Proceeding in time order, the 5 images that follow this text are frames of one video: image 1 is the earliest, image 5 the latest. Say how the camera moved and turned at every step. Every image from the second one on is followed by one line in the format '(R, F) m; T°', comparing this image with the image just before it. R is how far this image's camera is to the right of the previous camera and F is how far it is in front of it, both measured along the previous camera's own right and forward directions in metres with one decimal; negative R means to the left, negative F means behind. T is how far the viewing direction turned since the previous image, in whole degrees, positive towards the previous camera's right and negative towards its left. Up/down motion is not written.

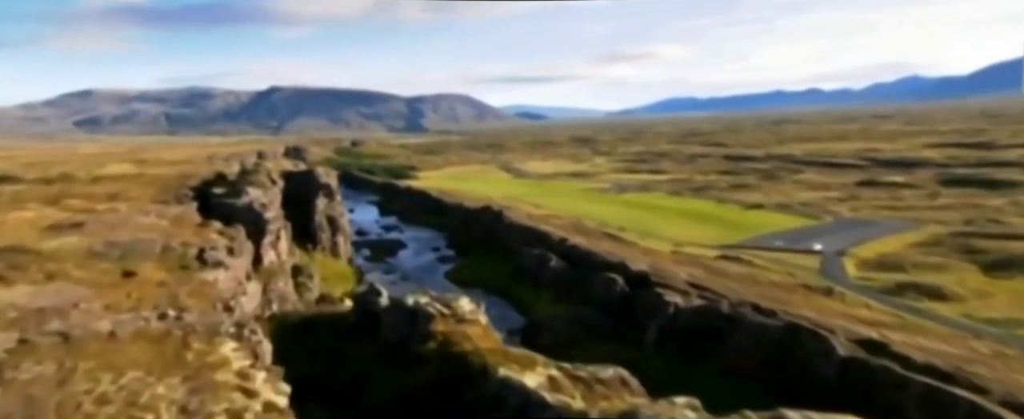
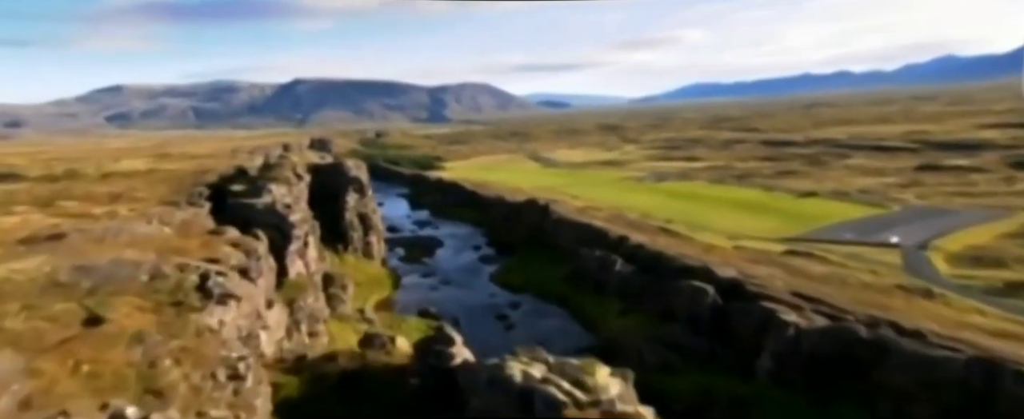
(-2.2, +5.7) m; -2°
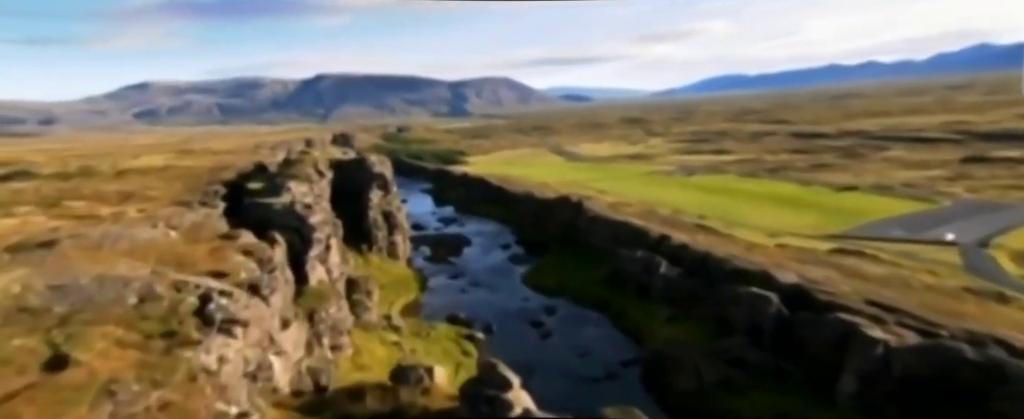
(-0.9, +2.8) m; -2°
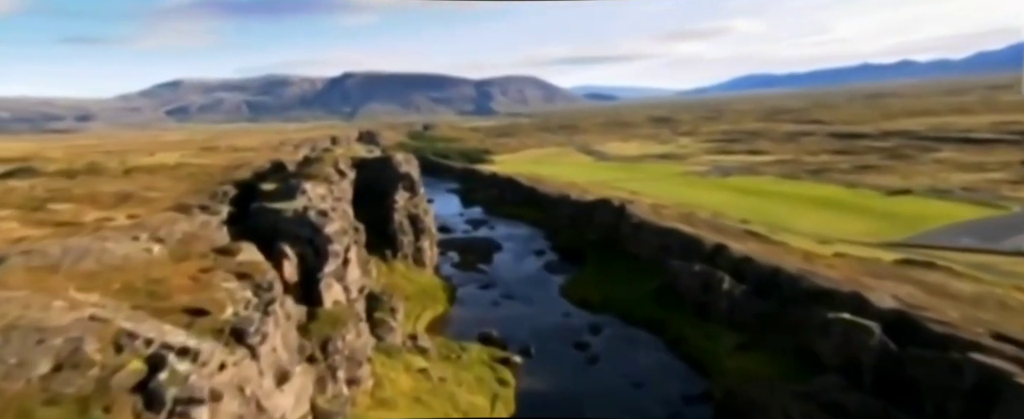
(-0.9, +4.0) m; -2°
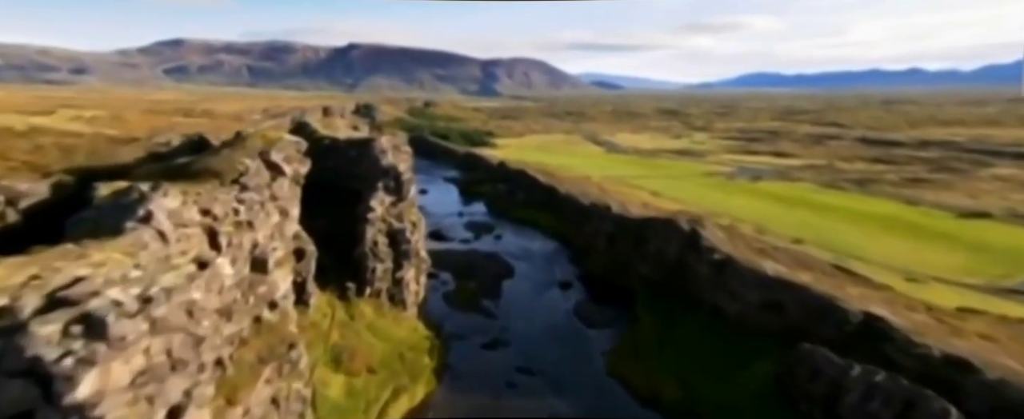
(-1.7, +14.5) m; 0°
